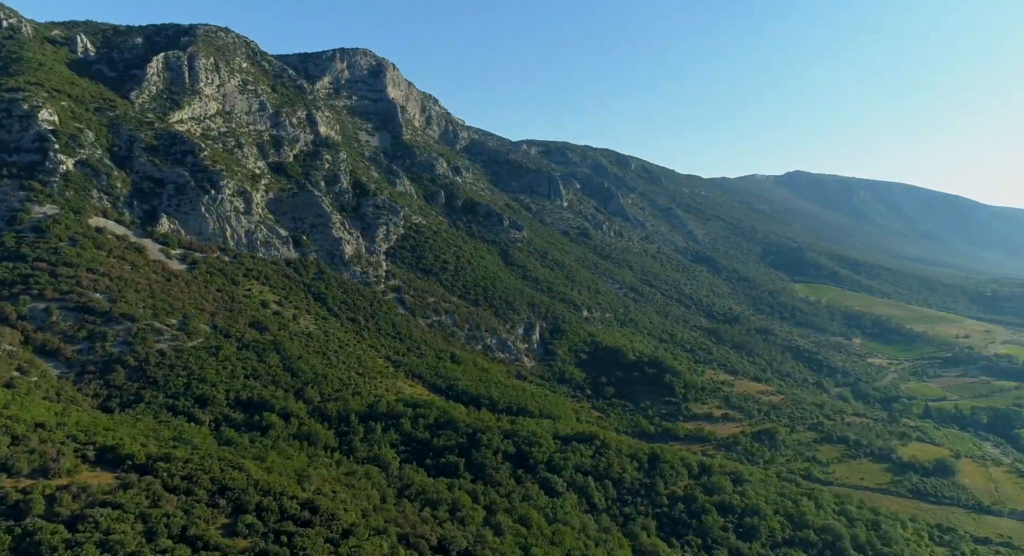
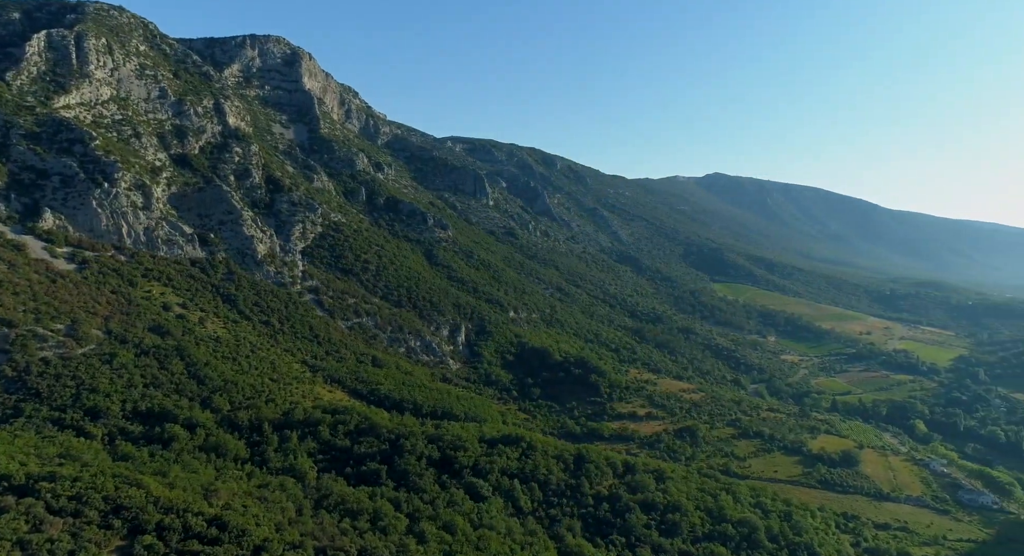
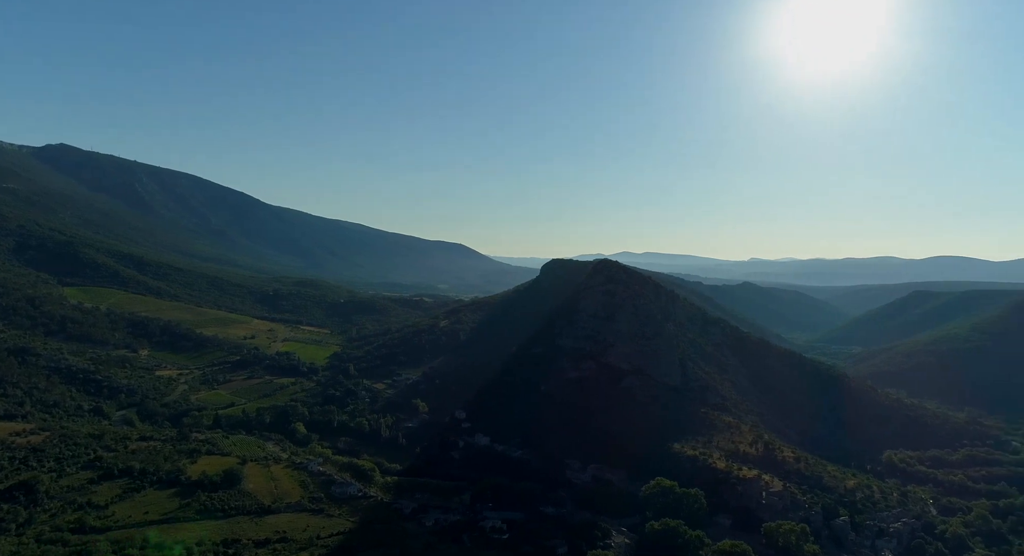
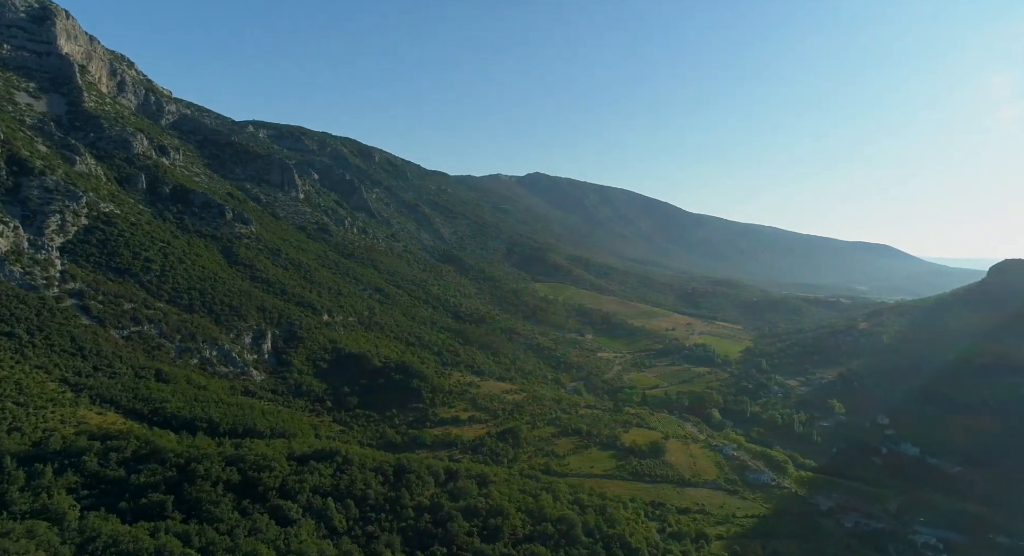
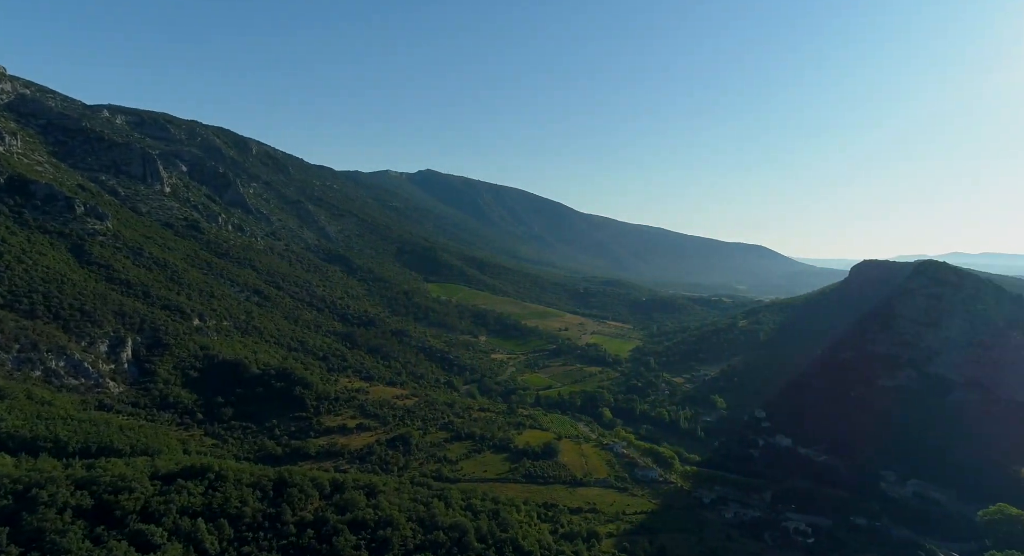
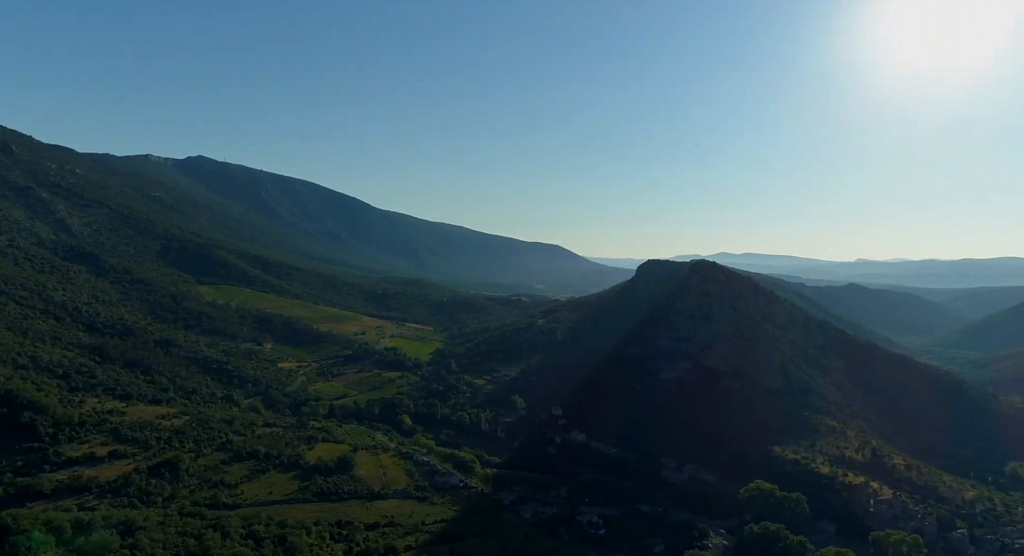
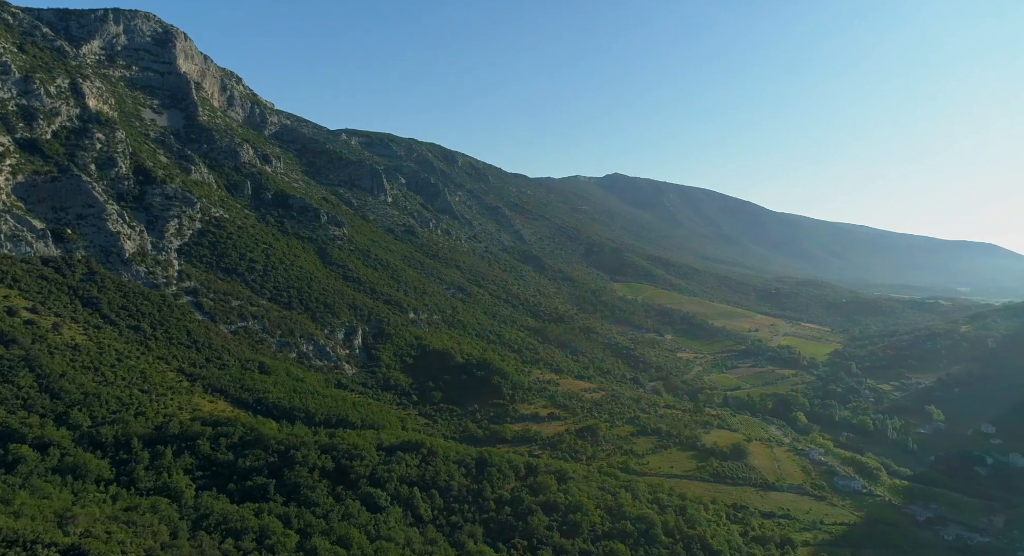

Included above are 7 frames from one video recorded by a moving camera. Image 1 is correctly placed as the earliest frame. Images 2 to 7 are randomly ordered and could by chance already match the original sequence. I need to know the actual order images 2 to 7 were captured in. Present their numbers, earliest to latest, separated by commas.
2, 7, 4, 5, 6, 3
